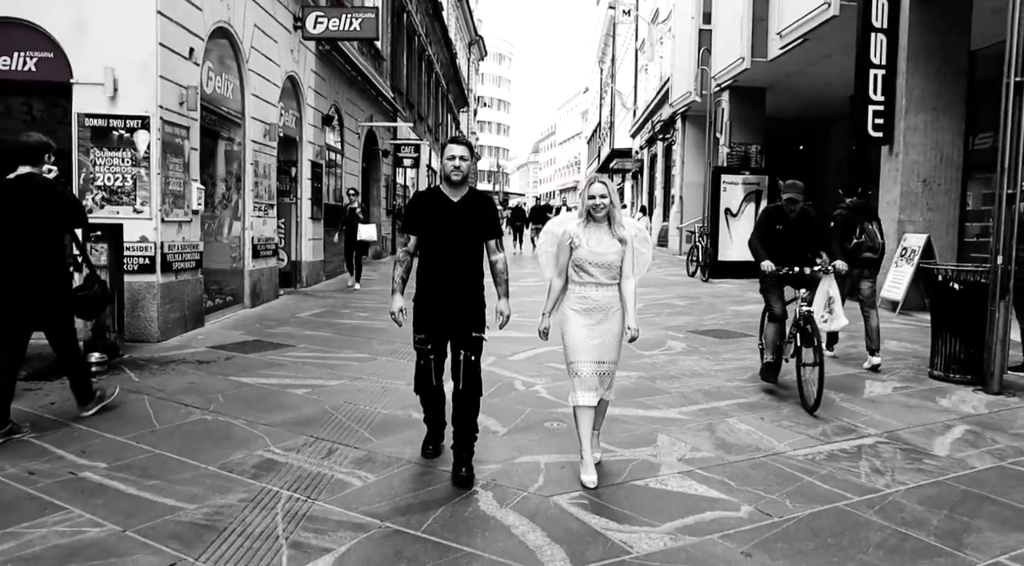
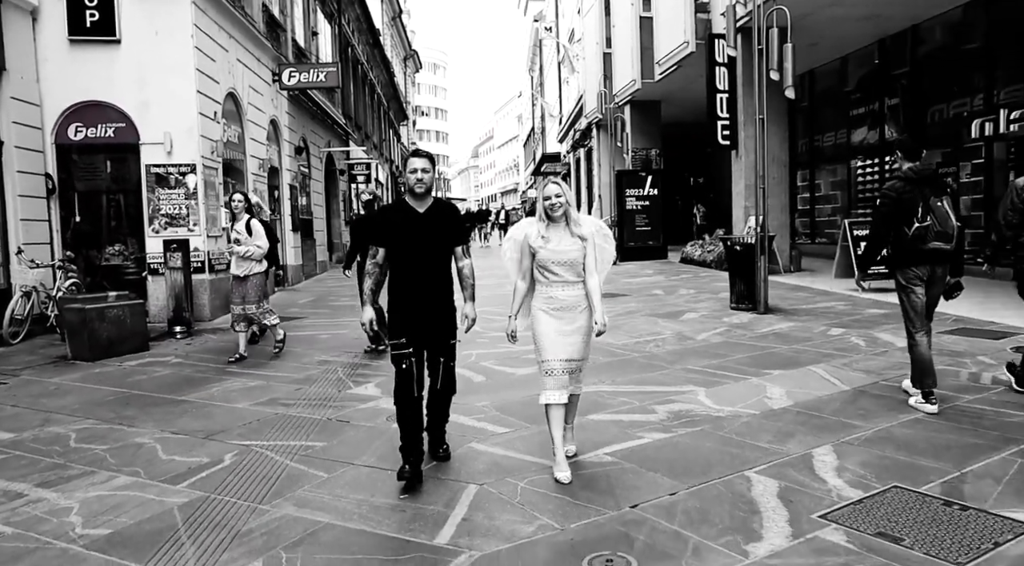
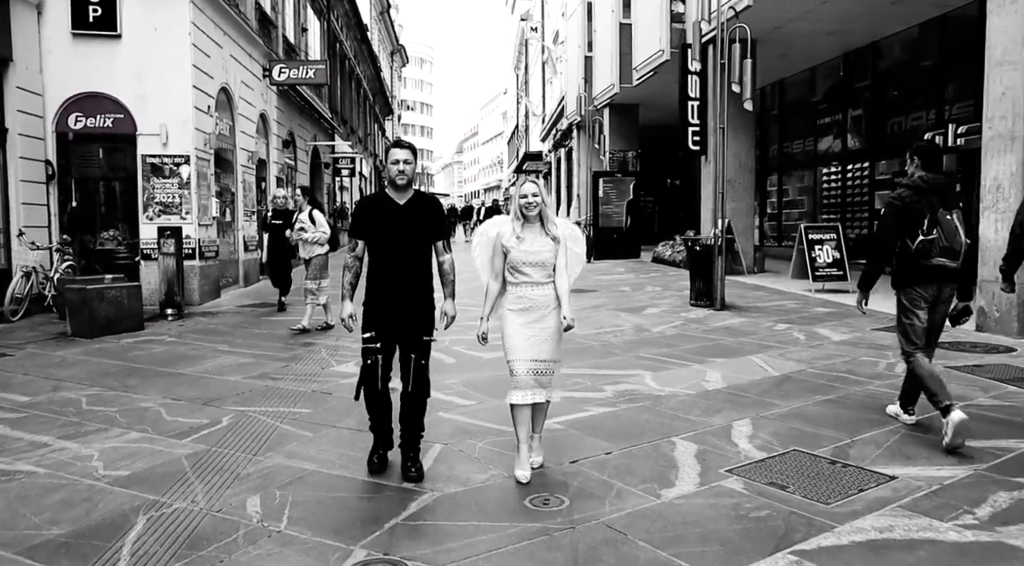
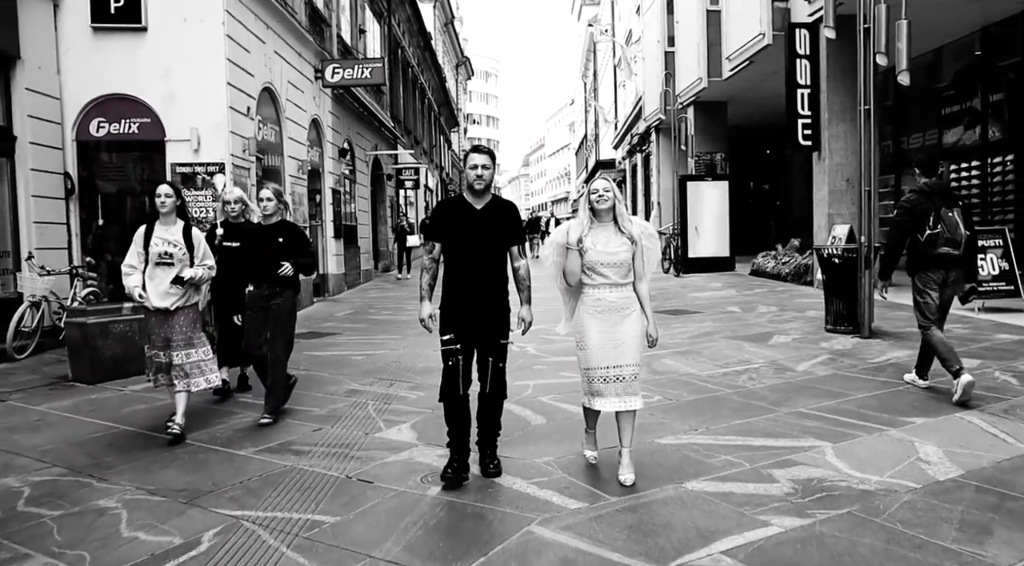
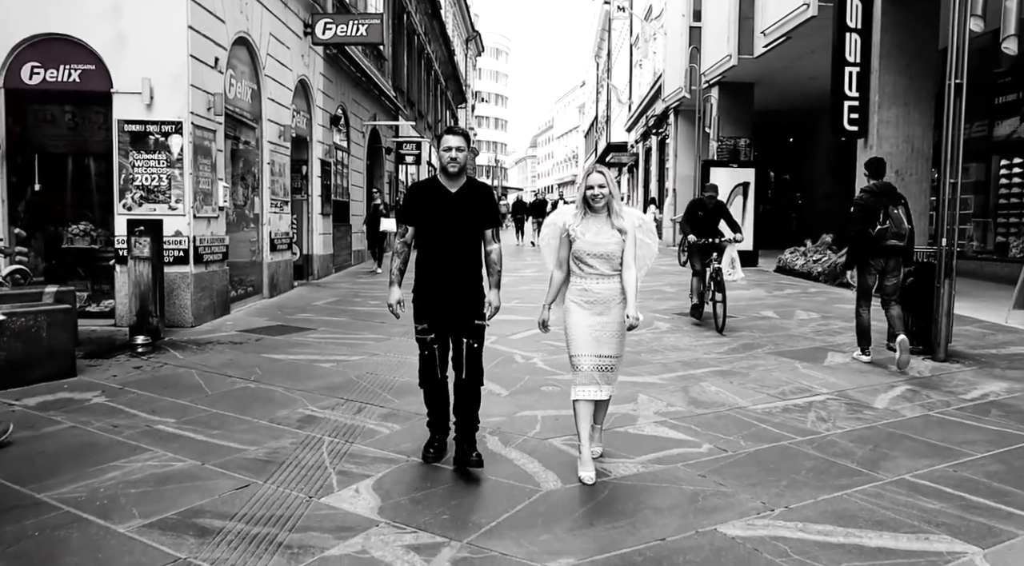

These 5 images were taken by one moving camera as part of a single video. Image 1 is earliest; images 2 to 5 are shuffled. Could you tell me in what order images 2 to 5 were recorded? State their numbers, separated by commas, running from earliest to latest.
5, 4, 2, 3
